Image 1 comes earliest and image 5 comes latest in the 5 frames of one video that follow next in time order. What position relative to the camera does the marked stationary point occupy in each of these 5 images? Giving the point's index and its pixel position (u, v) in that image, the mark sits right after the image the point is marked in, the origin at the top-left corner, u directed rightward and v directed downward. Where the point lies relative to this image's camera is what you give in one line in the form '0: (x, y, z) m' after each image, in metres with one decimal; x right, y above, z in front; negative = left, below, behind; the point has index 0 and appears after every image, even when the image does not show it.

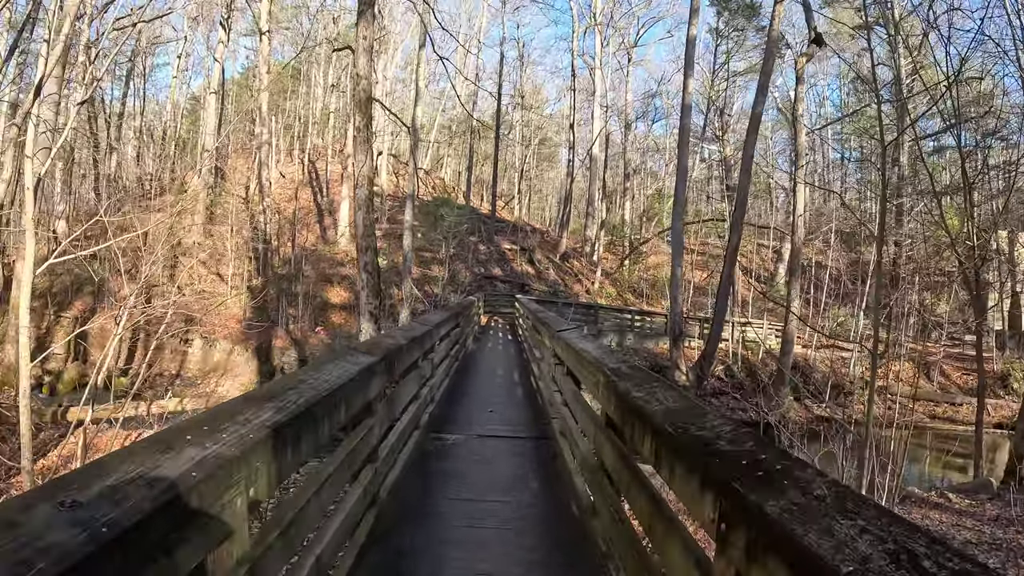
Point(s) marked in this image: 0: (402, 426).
0: (-0.6, -0.8, +3.3) m
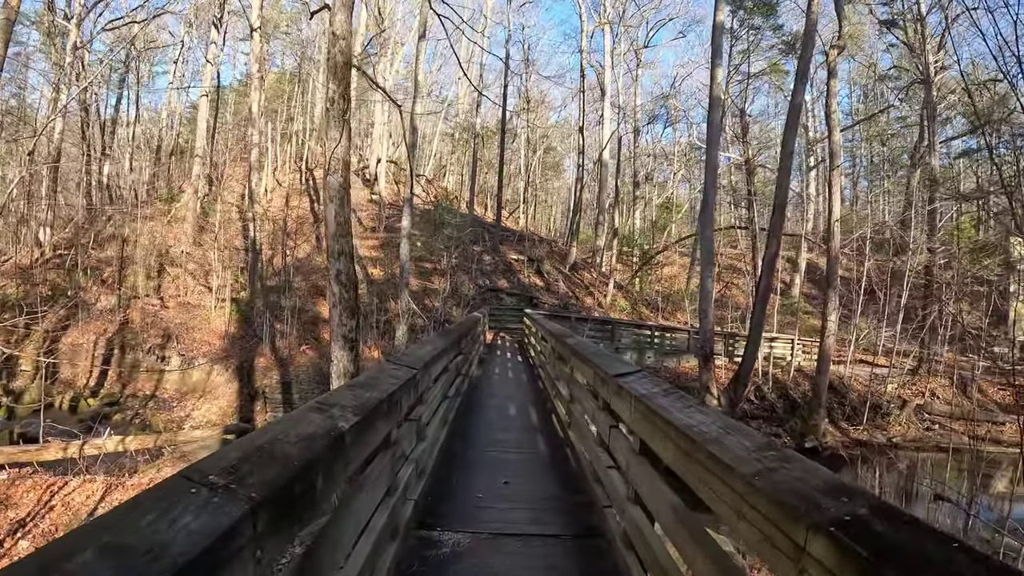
0: (-0.5, -0.9, +1.8) m
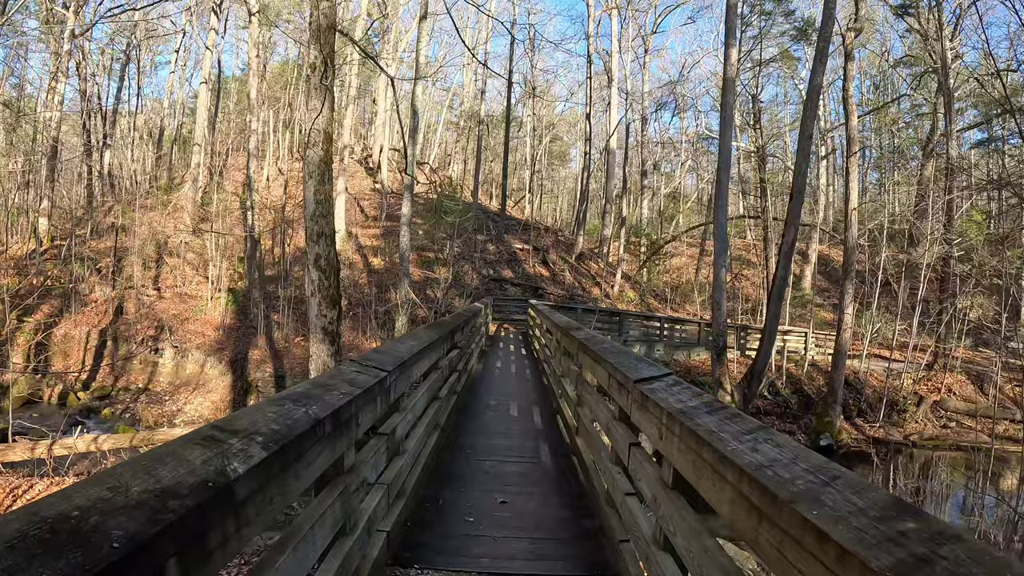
0: (-0.5, -0.8, +1.3) m
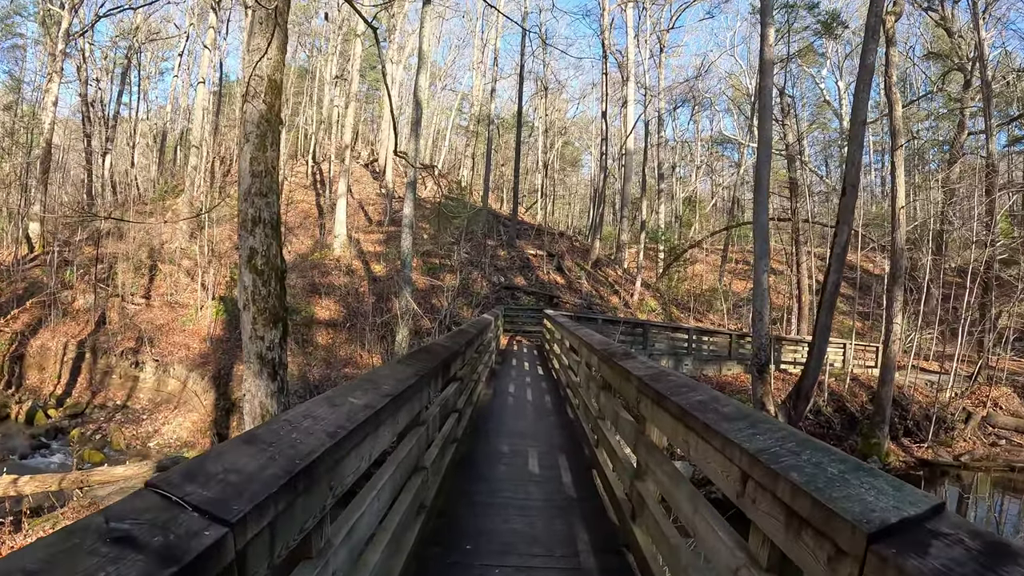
0: (-0.5, -0.8, 0.0) m
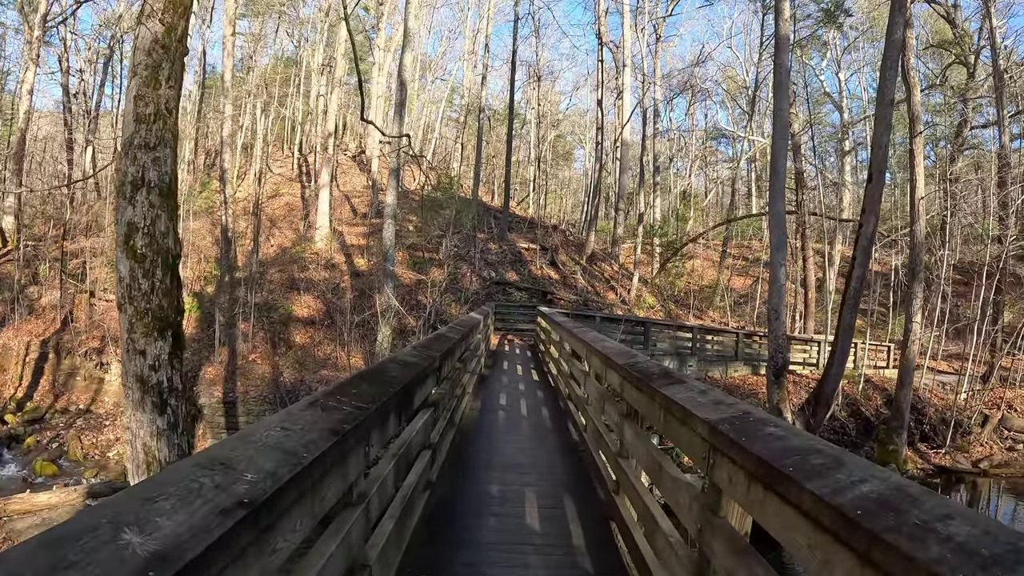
0: (-0.5, -0.8, -0.9) m
